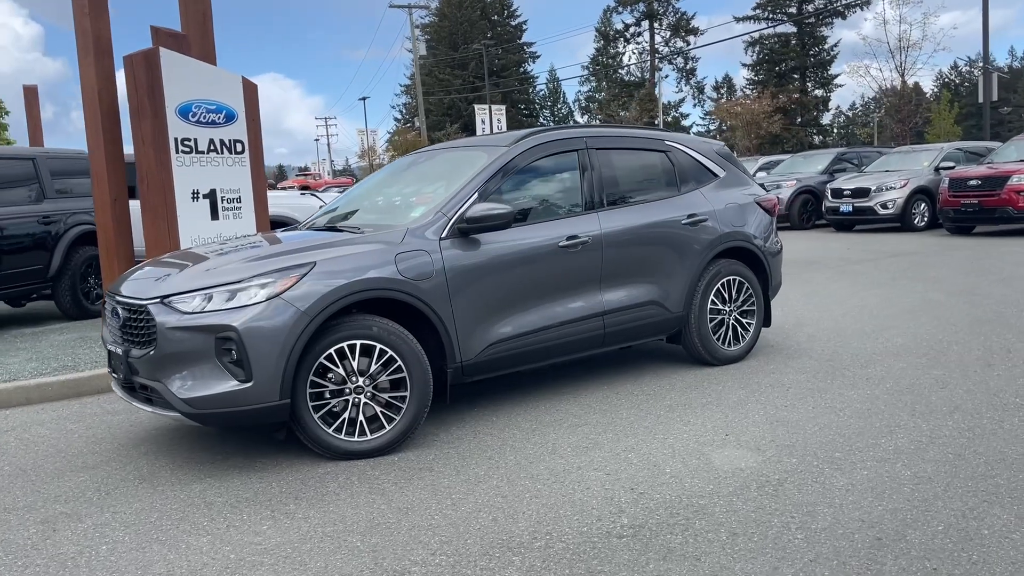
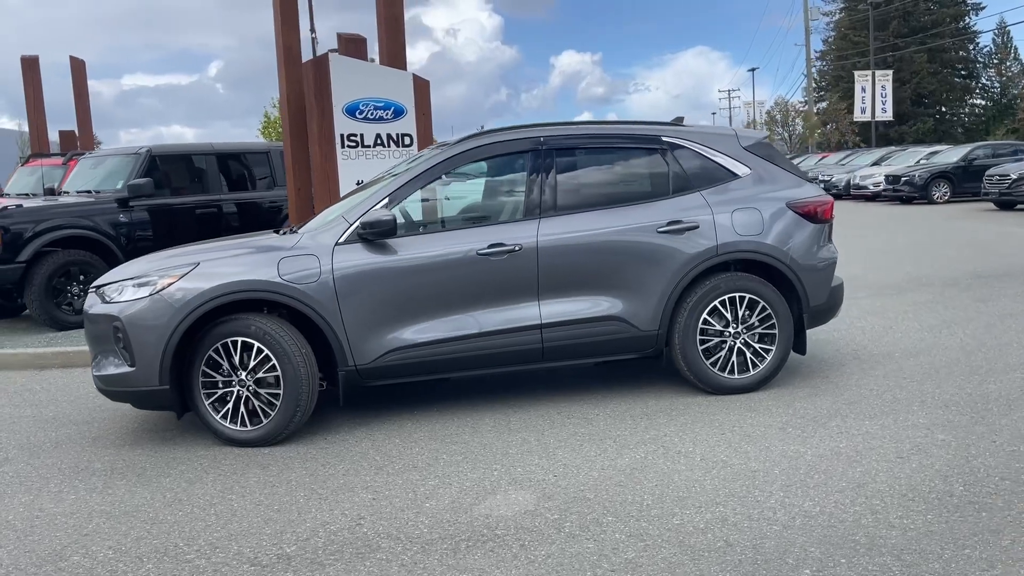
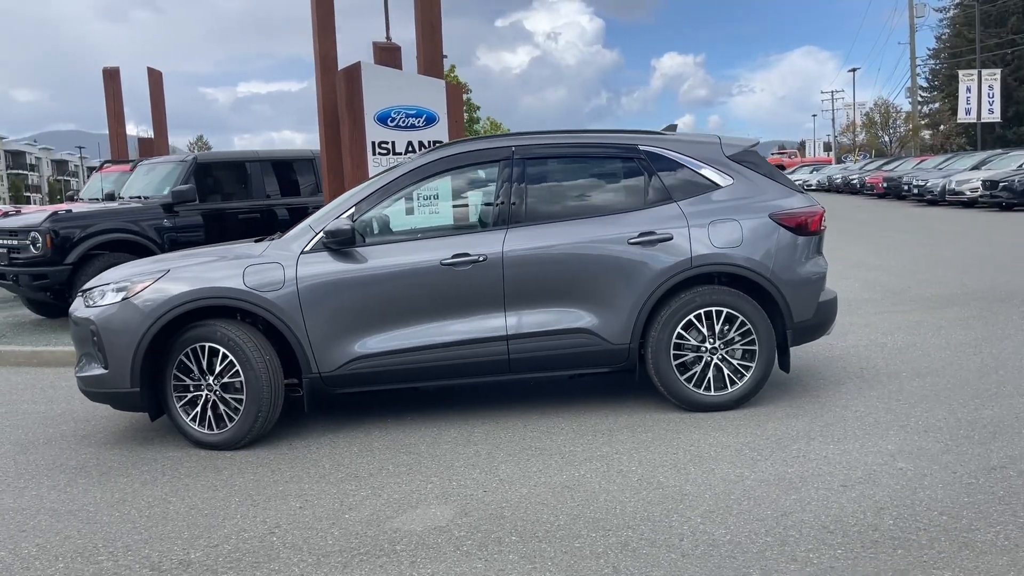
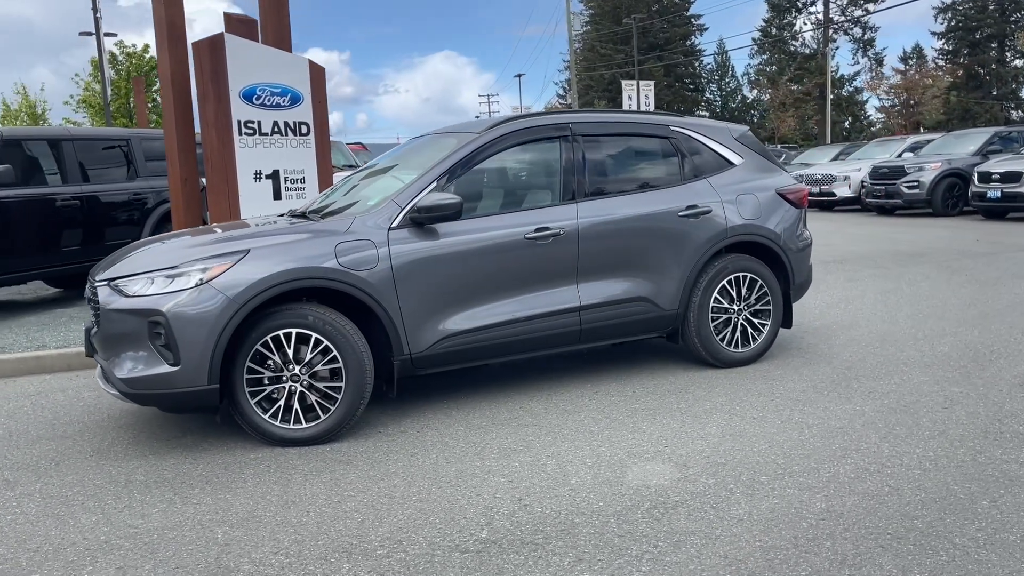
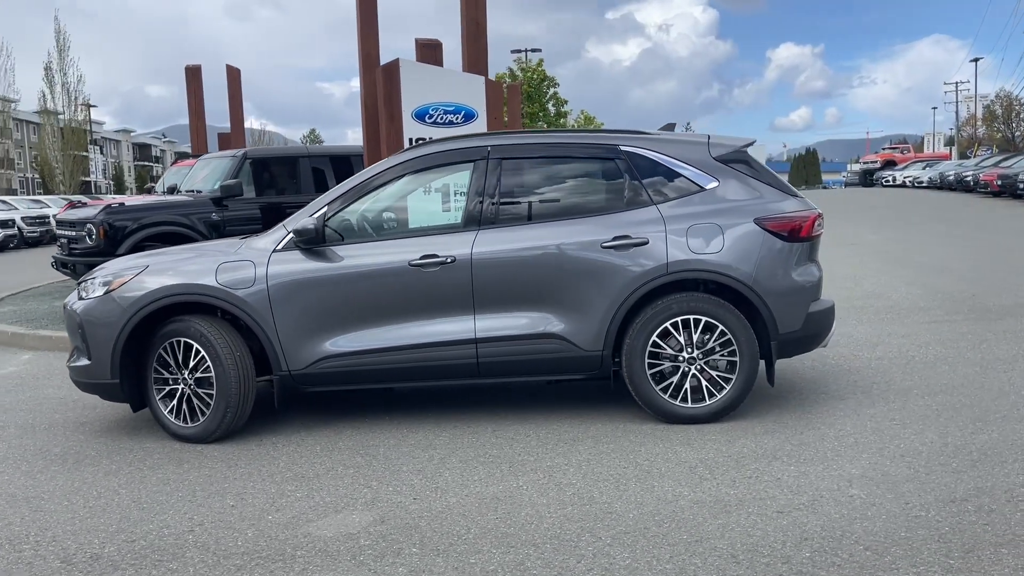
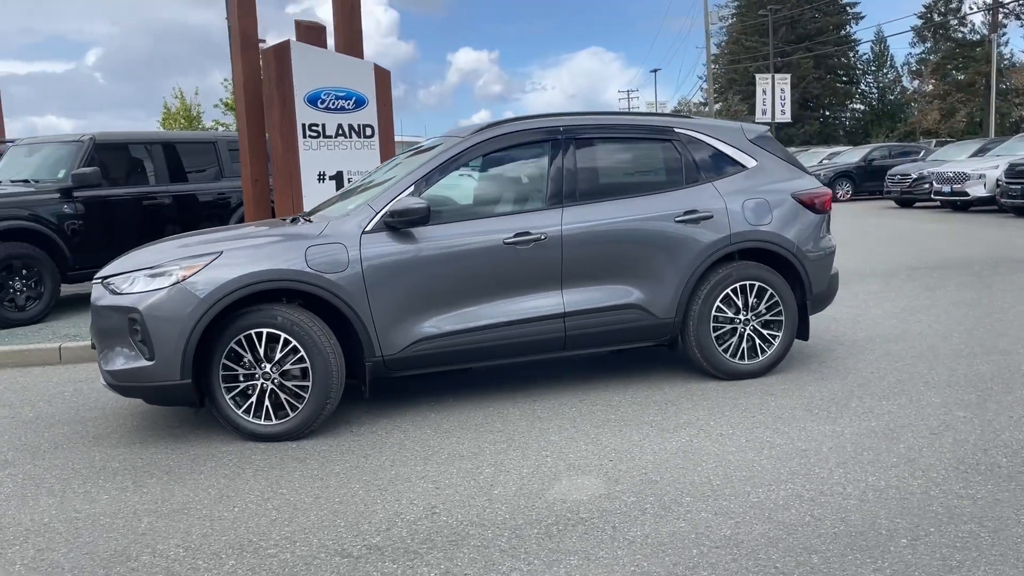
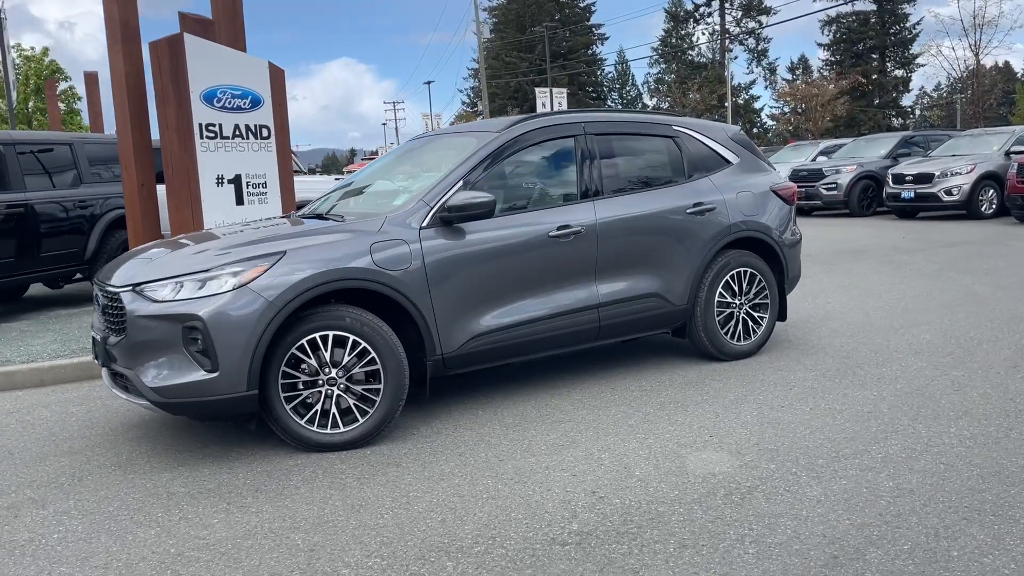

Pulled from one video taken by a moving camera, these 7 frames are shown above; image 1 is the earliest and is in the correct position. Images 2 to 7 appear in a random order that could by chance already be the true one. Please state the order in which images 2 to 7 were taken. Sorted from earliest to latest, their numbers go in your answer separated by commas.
7, 4, 6, 2, 3, 5
